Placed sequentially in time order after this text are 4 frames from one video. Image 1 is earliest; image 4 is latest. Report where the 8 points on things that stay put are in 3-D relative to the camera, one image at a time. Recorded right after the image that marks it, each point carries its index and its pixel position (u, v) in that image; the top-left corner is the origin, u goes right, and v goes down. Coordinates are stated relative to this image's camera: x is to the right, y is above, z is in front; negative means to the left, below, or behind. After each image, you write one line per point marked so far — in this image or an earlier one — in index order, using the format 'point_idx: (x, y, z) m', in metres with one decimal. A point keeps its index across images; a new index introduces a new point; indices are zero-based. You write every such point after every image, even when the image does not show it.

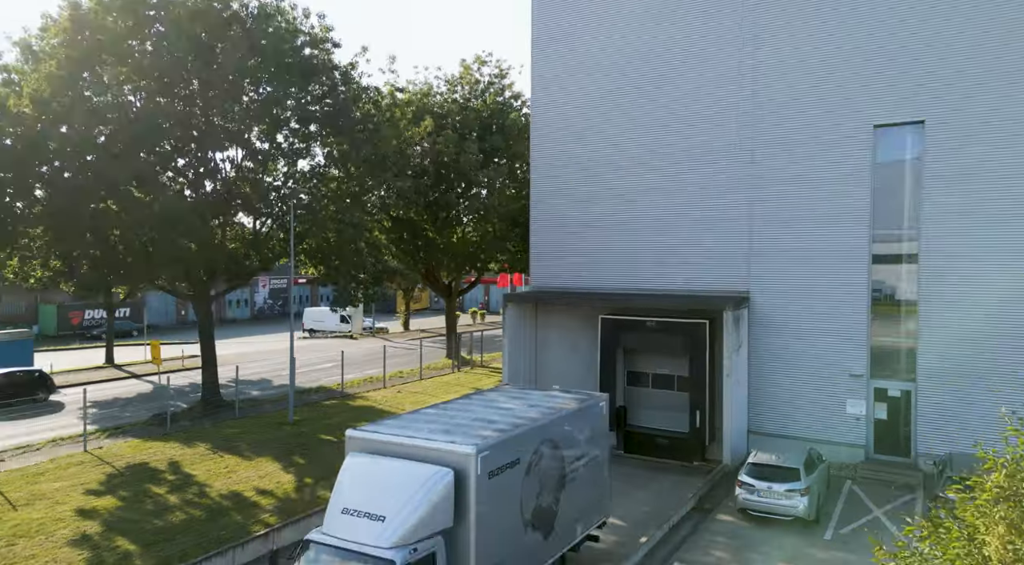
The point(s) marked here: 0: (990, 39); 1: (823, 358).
0: (+9.5, +4.8, +14.3) m
1: (+6.9, -1.6, +15.9) m
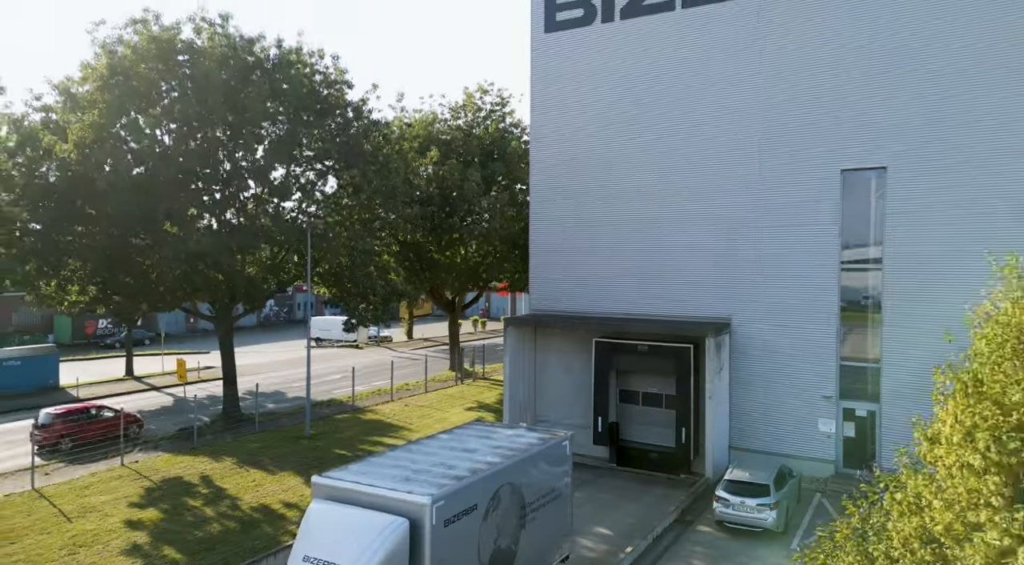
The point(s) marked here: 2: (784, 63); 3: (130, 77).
0: (+9.5, +4.1, +15.8) m
1: (+6.9, -2.4, +17.4) m
2: (+6.6, +5.3, +17.4) m
3: (-9.9, +5.3, +18.8) m
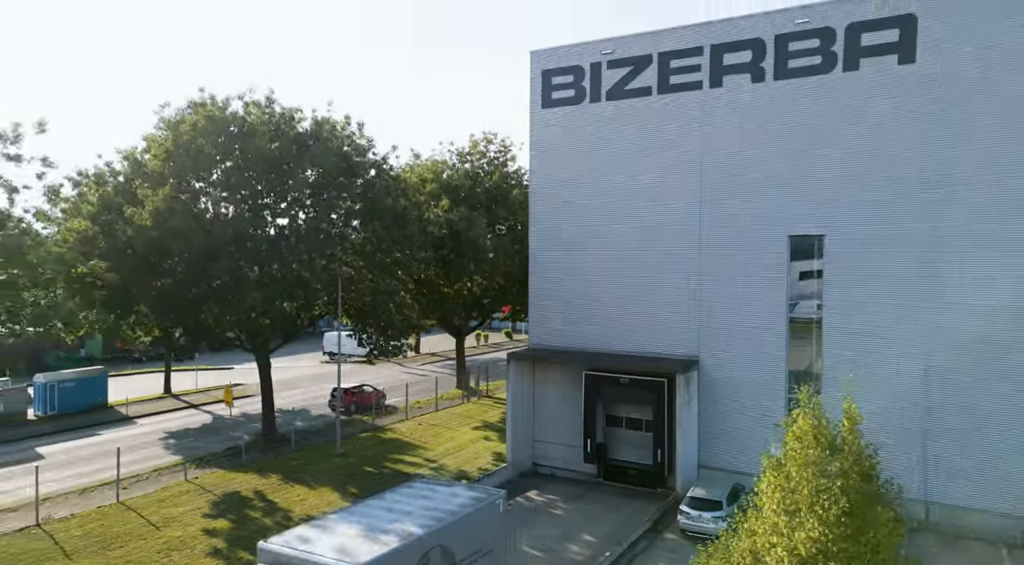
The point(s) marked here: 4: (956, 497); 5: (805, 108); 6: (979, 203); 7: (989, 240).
0: (+9.5, +2.8, +19.1) m
1: (+6.9, -3.7, +20.7) m
2: (+6.6, +3.9, +20.8) m
3: (-9.8, +4.0, +22.1) m
4: (+11.2, -5.4, +18.0) m
5: (+8.1, +4.8, +19.9) m
6: (+11.6, +2.0, +18.0) m
7: (+11.8, +1.0, +17.9) m
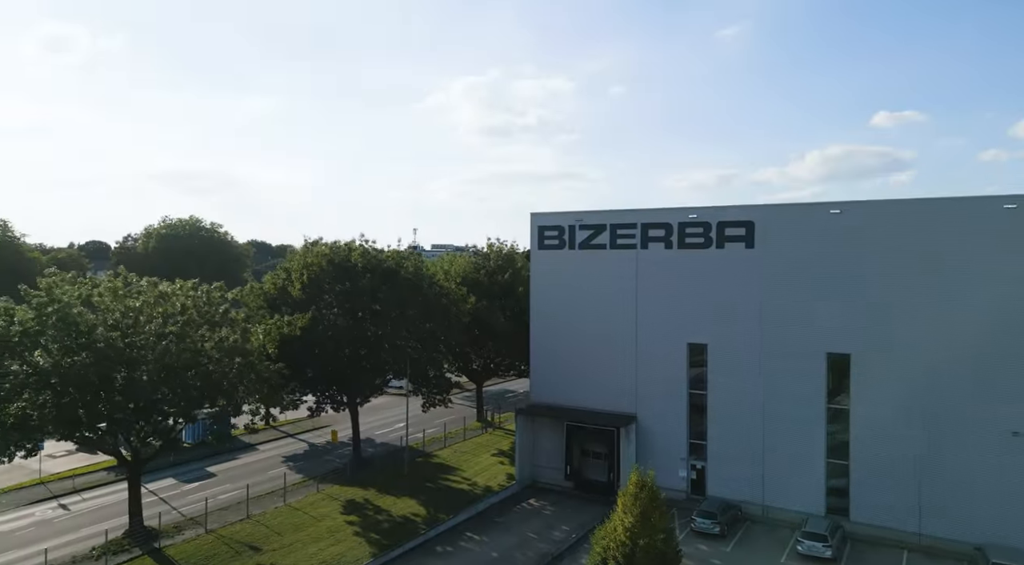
0: (+9.9, -1.3, +32.0) m
1: (+7.3, -7.8, +33.7) m
2: (+7.0, -0.2, +33.7) m
3: (-9.5, -0.1, +35.1) m
4: (+11.5, -9.5, +31.0) m
5: (+8.5, +0.7, +32.9) m
6: (+11.9, -2.1, +31.0) m
7: (+12.1, -3.1, +30.9) m
